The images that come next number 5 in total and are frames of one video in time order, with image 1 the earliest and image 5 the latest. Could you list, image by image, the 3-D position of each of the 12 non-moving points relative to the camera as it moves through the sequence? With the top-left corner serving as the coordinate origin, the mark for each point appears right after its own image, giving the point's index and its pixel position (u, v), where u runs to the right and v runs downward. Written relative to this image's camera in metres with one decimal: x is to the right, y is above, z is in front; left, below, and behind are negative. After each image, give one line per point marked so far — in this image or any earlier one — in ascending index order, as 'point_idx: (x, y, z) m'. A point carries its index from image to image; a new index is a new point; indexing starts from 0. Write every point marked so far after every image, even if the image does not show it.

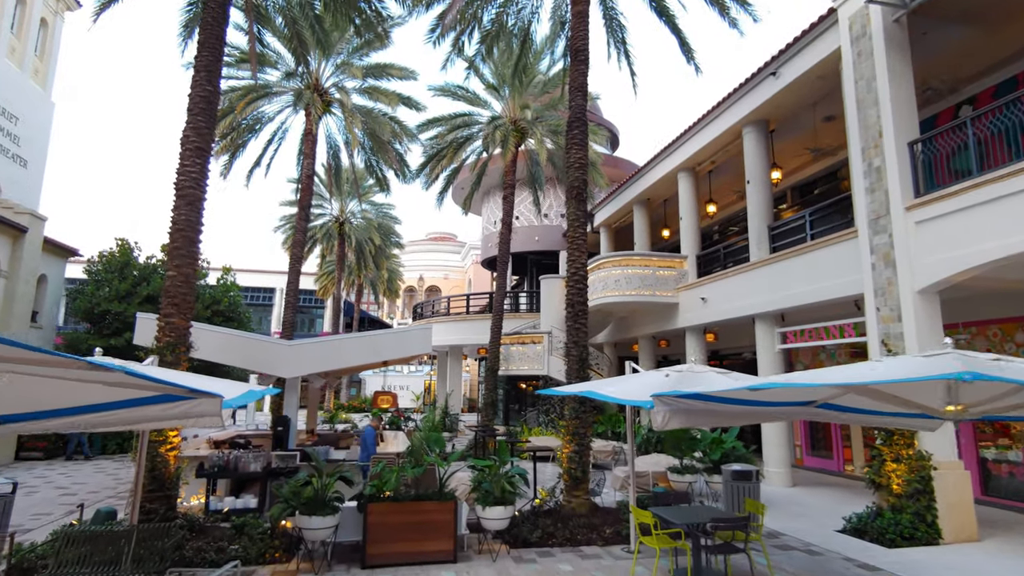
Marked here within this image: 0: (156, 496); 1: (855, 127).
0: (-4.8, -2.8, +7.8) m
1: (+6.1, +2.9, +10.5) m
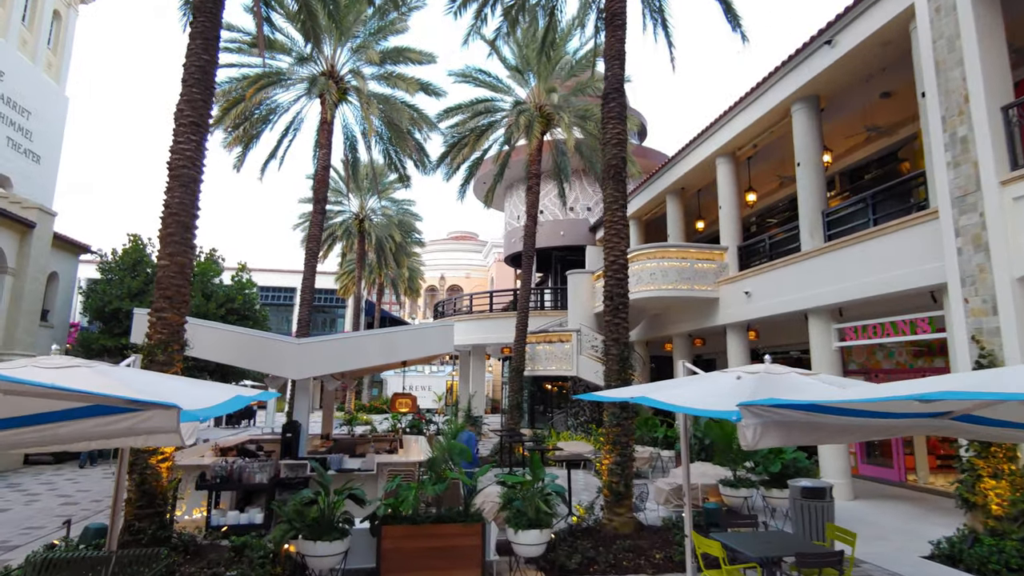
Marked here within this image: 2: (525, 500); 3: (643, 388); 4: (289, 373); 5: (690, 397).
0: (-4.3, -2.7, +6.9) m
1: (+6.6, +3.1, +9.2) m
2: (+0.2, -2.4, +6.7) m
3: (+1.4, -1.0, +6.1) m
4: (-3.7, -1.4, +9.6) m
5: (+1.6, -1.0, +5.2) m
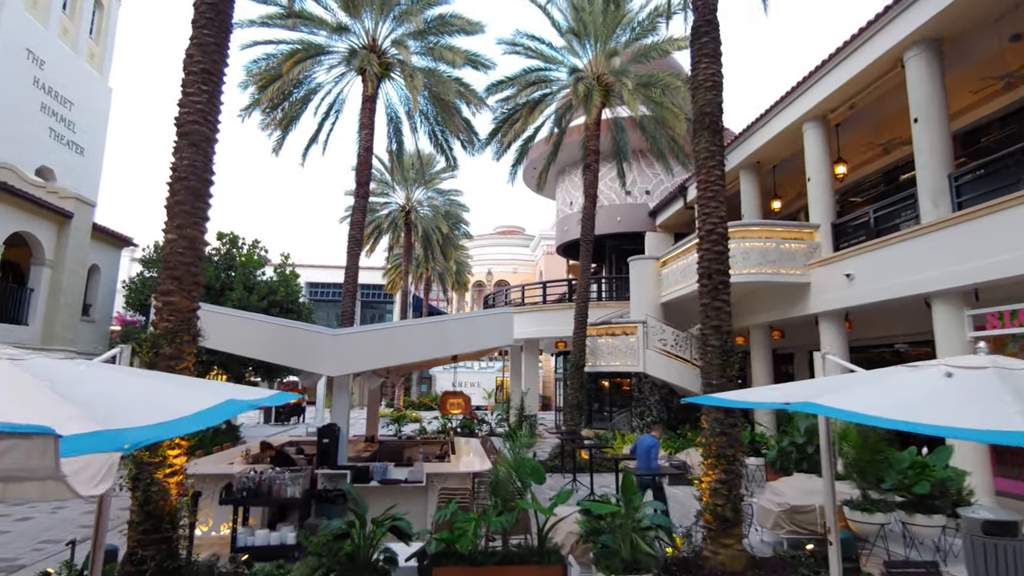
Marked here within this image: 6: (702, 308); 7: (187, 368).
0: (-3.5, -2.5, +5.7) m
1: (+7.5, +3.4, +7.1) m
2: (+0.9, -2.2, +5.1) m
3: (+2.1, -0.8, +4.4) m
4: (-2.7, -1.1, +8.3) m
5: (+2.2, -0.7, +3.5) m
6: (+2.3, -0.2, +7.2) m
7: (-3.4, -0.8, +6.1) m
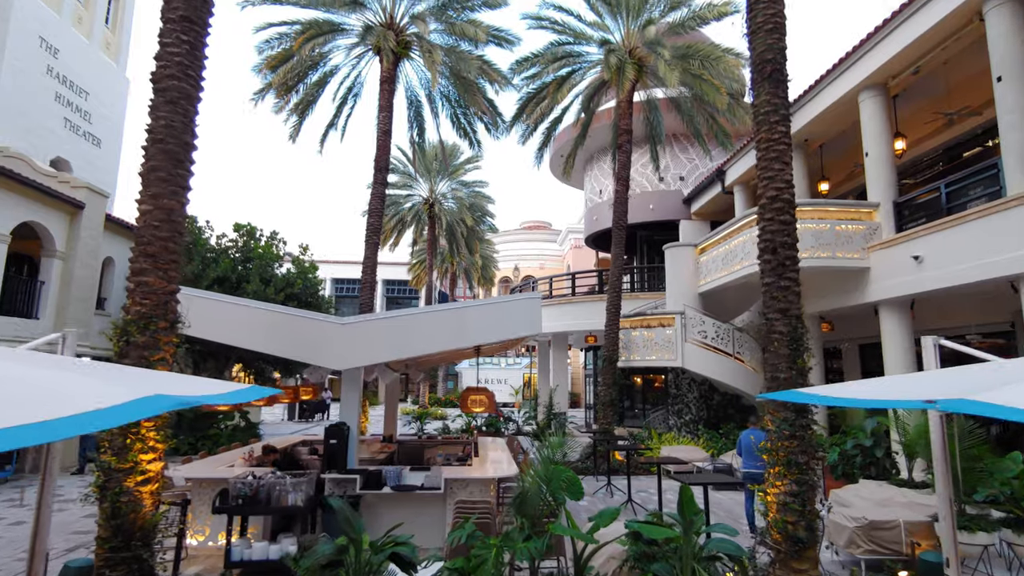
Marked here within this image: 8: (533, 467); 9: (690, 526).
0: (-3.3, -2.3, +4.9) m
1: (+7.8, +3.7, +5.7) m
2: (+1.1, -1.9, +4.1) m
3: (+2.2, -0.5, +3.4) m
4: (-2.3, -0.9, +7.5) m
5: (+2.3, -0.5, +2.4) m
6: (+2.6, 0.0, +6.1) m
7: (-3.1, -0.6, +5.3) m
8: (+0.1, -1.3, +4.4) m
9: (+1.3, -1.7, +4.3) m
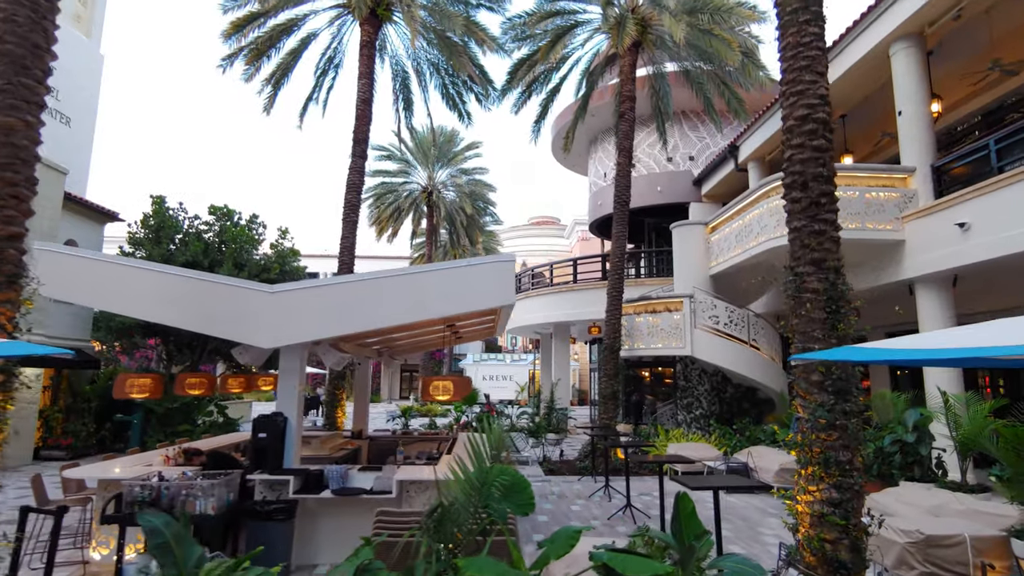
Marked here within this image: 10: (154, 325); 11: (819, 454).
0: (-3.7, -1.9, +3.6) m
1: (+7.3, +4.1, +4.2) m
2: (+0.7, -1.5, +2.7) m
3: (+1.8, -0.1, +2.0) m
4: (-2.7, -0.5, +6.2) m
5: (+1.9, 0.0, +1.0) m
6: (+2.2, +0.4, +4.7) m
7: (-3.5, -0.2, +4.0) m
8: (-0.3, -0.9, +3.0) m
9: (+0.9, -1.3, +2.9) m
10: (-9.3, -1.0, +15.3) m
11: (+2.3, -1.2, +4.3) m
